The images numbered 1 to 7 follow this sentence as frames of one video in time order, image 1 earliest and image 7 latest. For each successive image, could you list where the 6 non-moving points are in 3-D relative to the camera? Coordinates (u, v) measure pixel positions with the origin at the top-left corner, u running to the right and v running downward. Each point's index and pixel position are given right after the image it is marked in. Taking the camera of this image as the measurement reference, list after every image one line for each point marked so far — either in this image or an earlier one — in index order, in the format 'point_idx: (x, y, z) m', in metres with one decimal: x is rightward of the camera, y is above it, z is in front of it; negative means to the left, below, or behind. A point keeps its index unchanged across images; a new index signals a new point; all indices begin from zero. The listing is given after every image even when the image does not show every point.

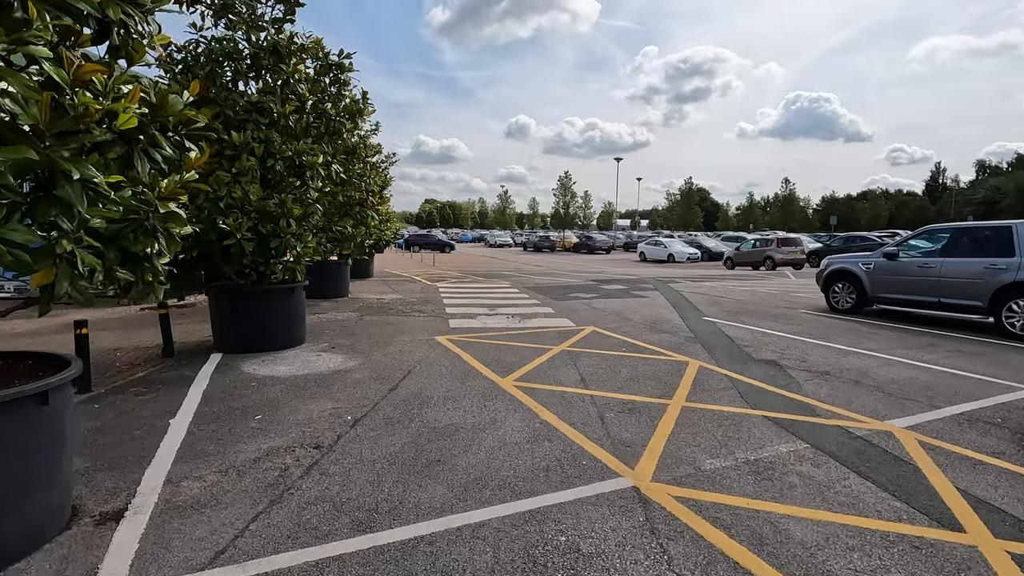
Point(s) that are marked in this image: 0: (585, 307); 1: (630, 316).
0: (+1.8, -0.5, +13.0) m
1: (+2.5, -0.6, +11.5) m
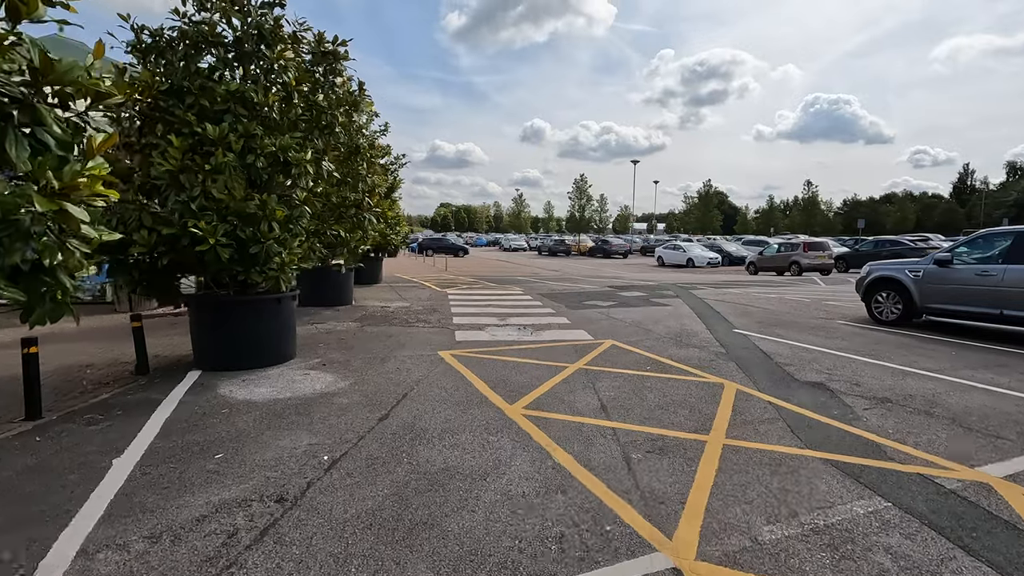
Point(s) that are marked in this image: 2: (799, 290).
0: (+2.1, -0.6, +12.0) m
1: (+2.8, -0.8, +10.6) m
2: (+10.3, -0.1, +19.2) m
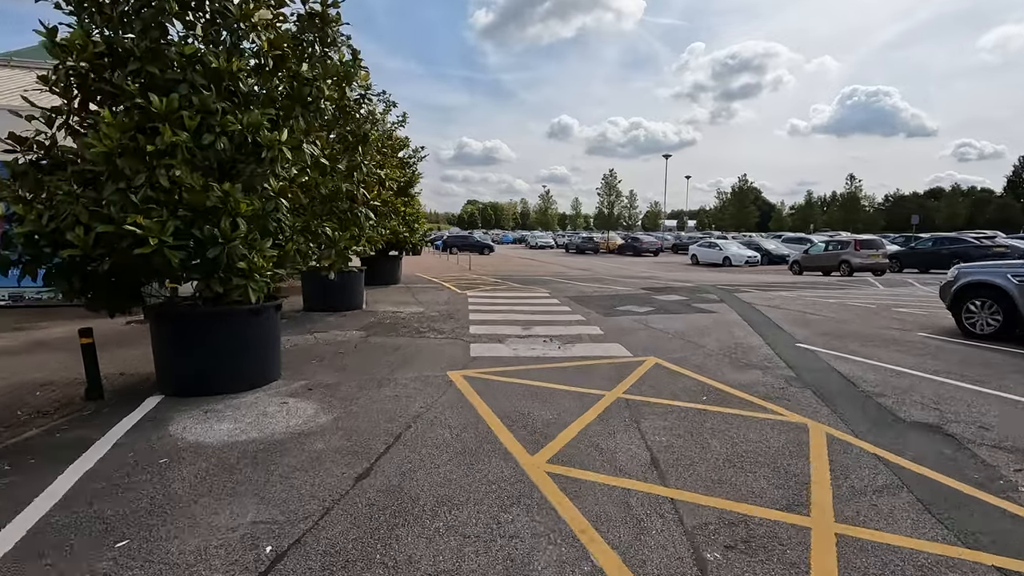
0: (+2.5, -0.7, +10.6) m
1: (+3.2, -0.9, +9.1) m
2: (+11.2, -0.2, +17.3) m
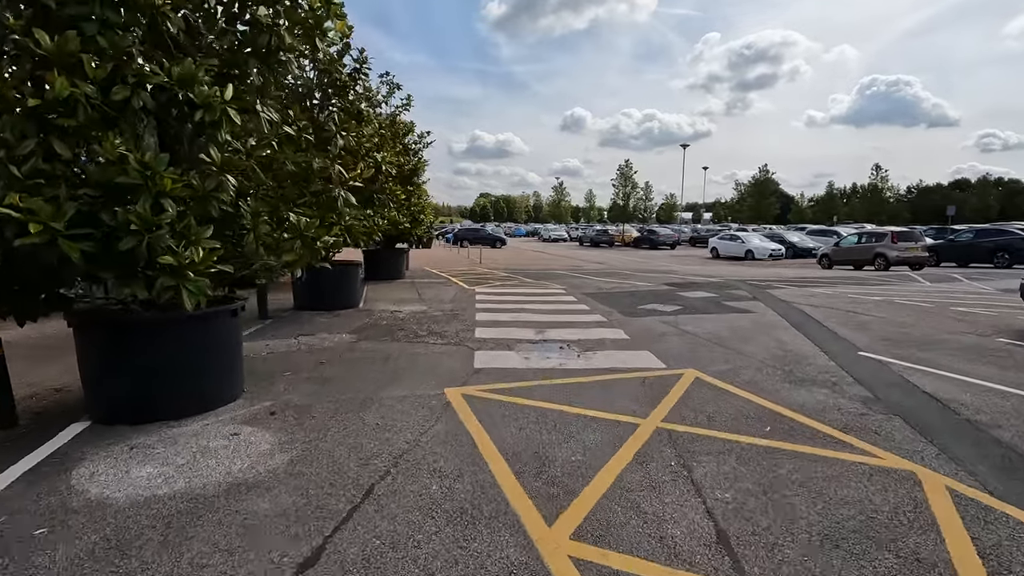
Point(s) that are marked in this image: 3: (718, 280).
0: (+2.7, -0.7, +9.3) m
1: (+3.4, -0.9, +7.8) m
2: (+11.5, -0.1, +15.8) m
3: (+7.2, +0.3, +18.7) m
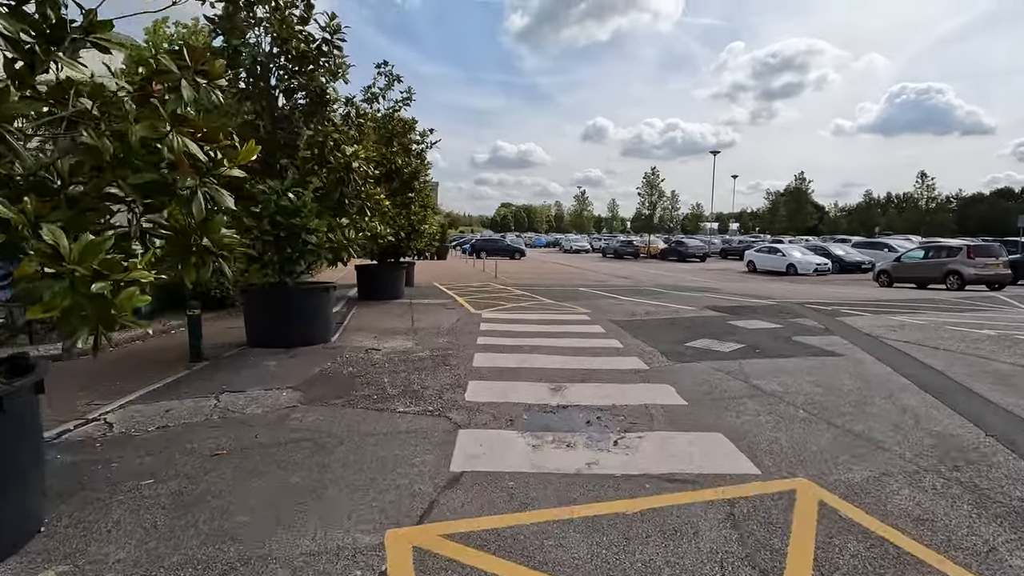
0: (+2.8, -1.2, +6.7) m
1: (+3.4, -1.3, +5.2) m
2: (+11.9, -0.7, +12.9) m
3: (+7.7, -0.4, +16.0) m
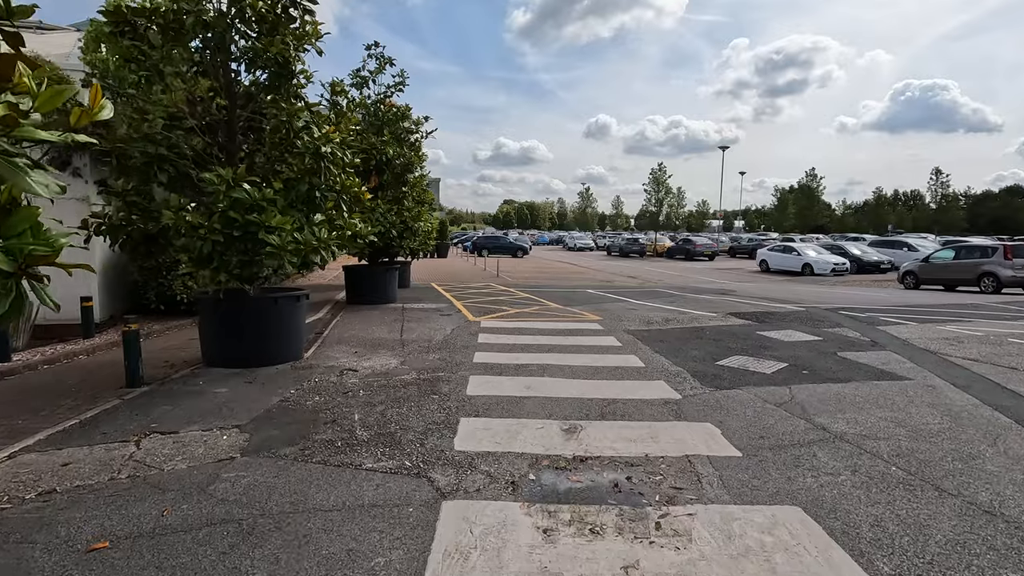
0: (+2.9, -1.3, +5.3) m
1: (+3.4, -1.5, +3.8) m
2: (+11.9, -0.9, +11.5) m
3: (+7.8, -0.5, +14.6) m
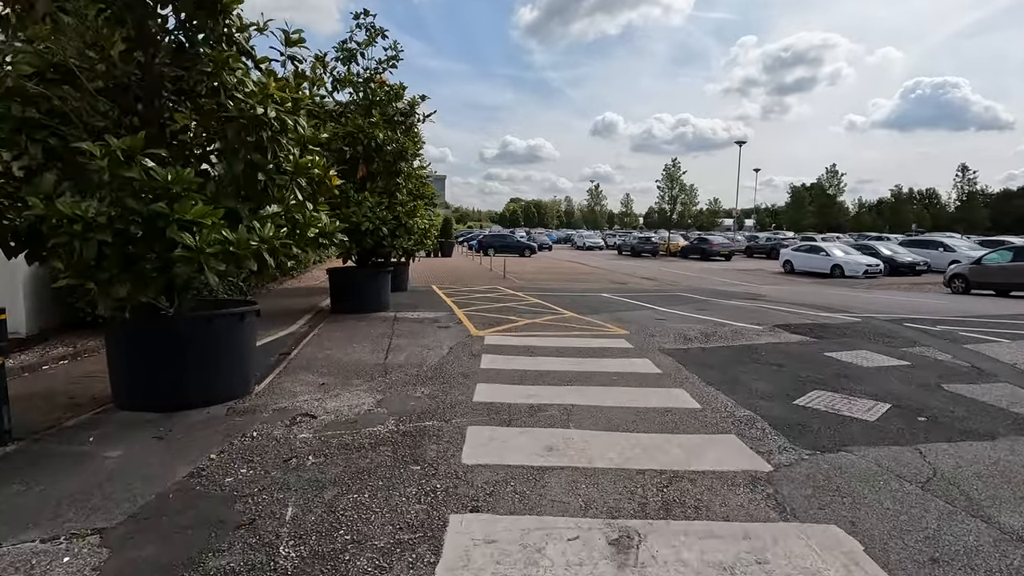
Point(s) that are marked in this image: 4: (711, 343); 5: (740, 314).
0: (+3.0, -1.5, +3.4) m
1: (+3.5, -1.7, +1.9) m
2: (+12.1, -1.1, +9.5) m
3: (+8.0, -0.7, +12.7) m
4: (+3.5, -0.9, +9.3) m
5: (+5.5, -0.6, +13.1) m
